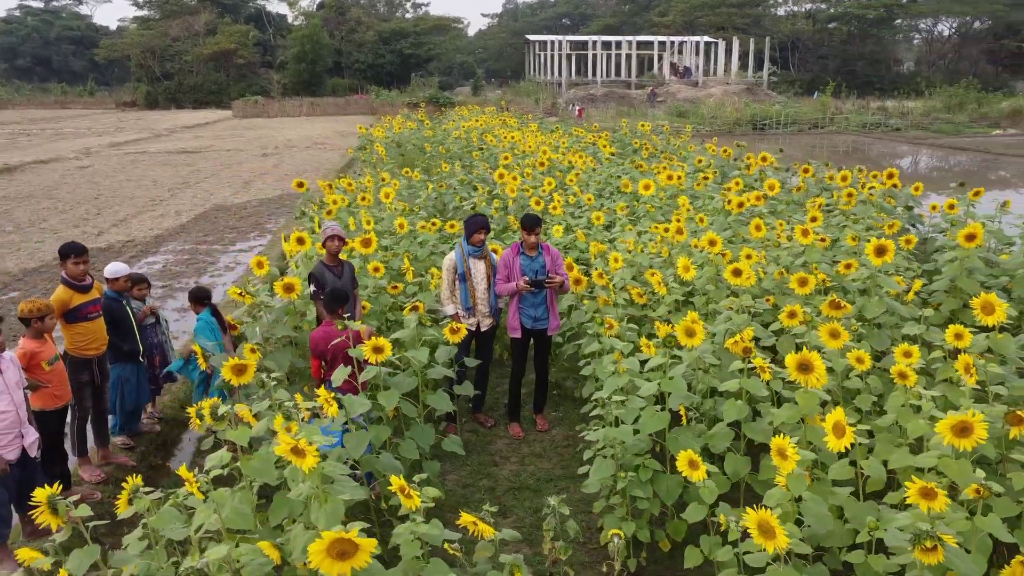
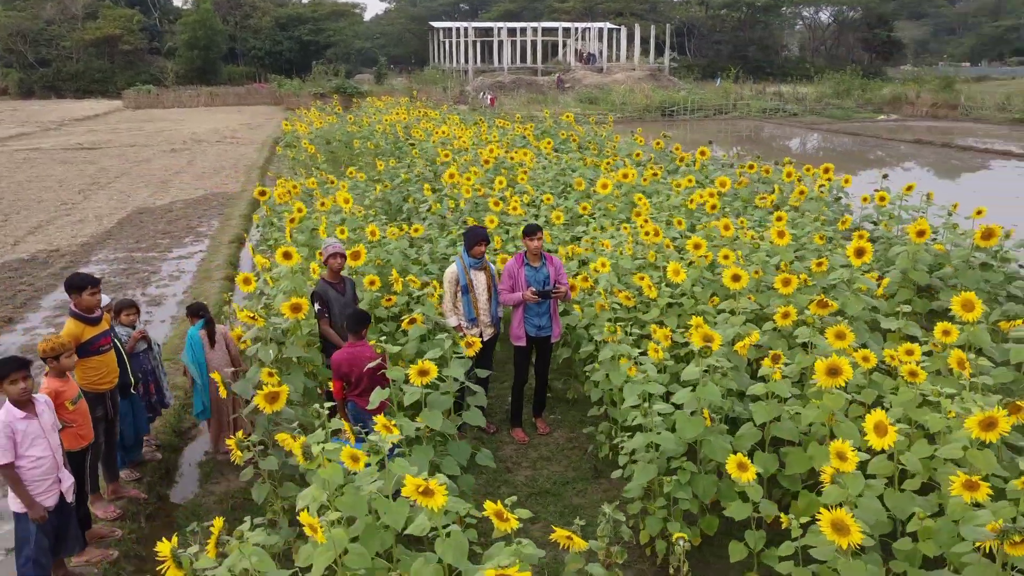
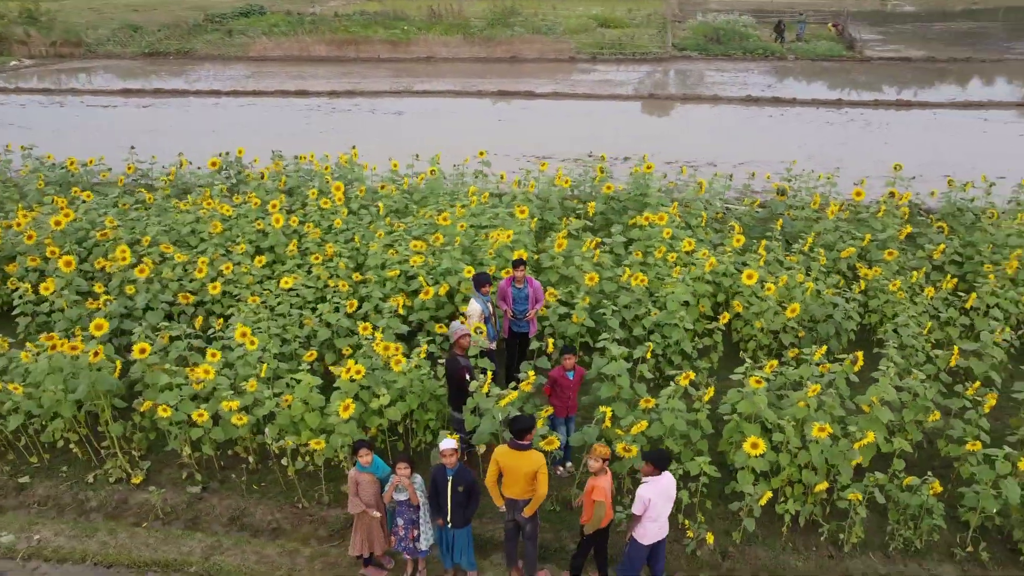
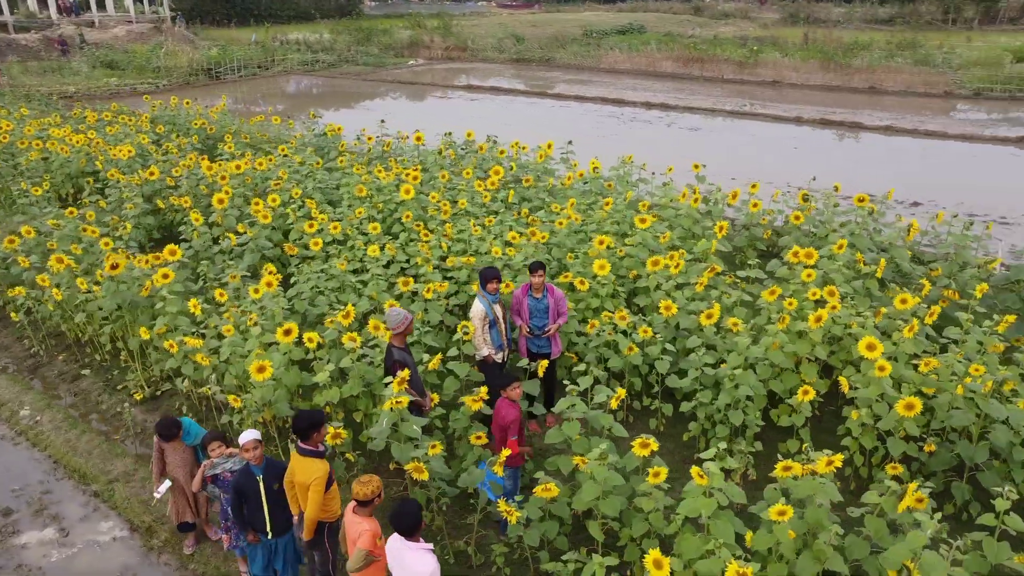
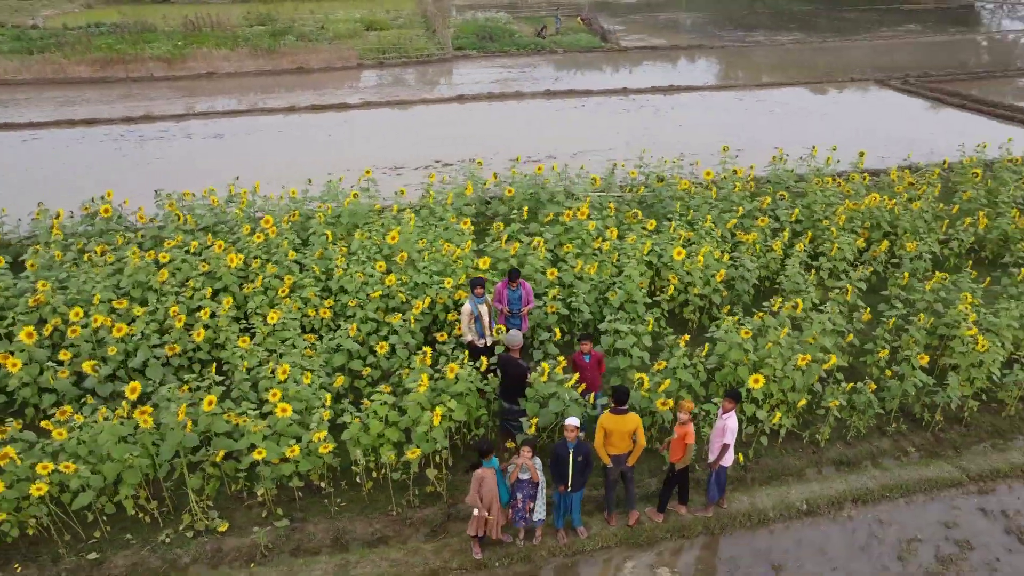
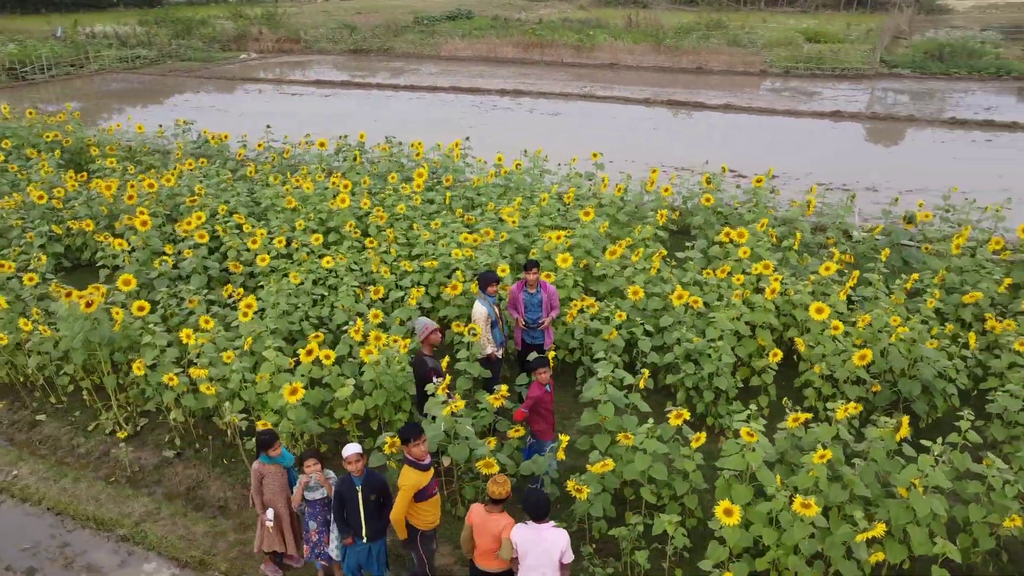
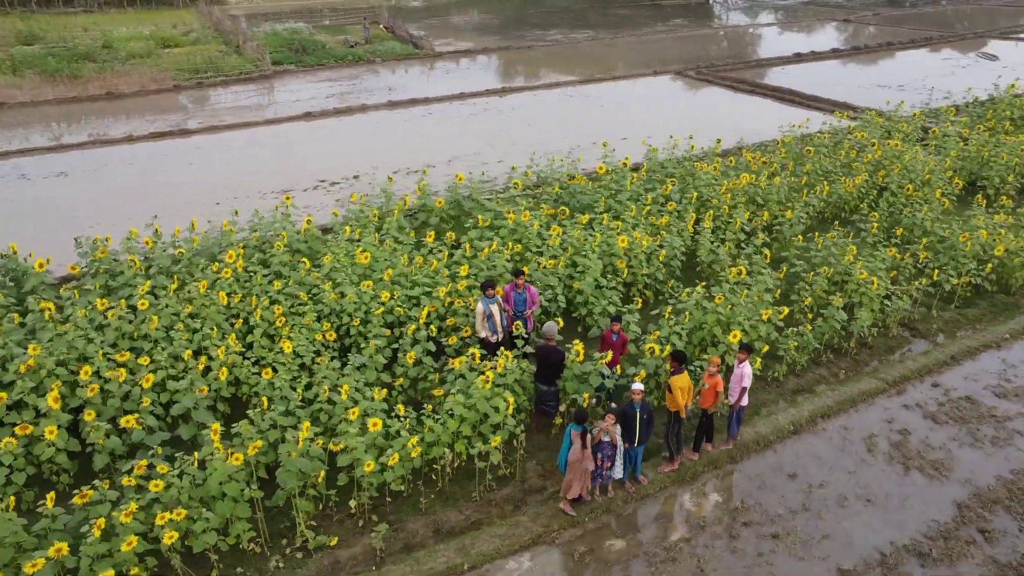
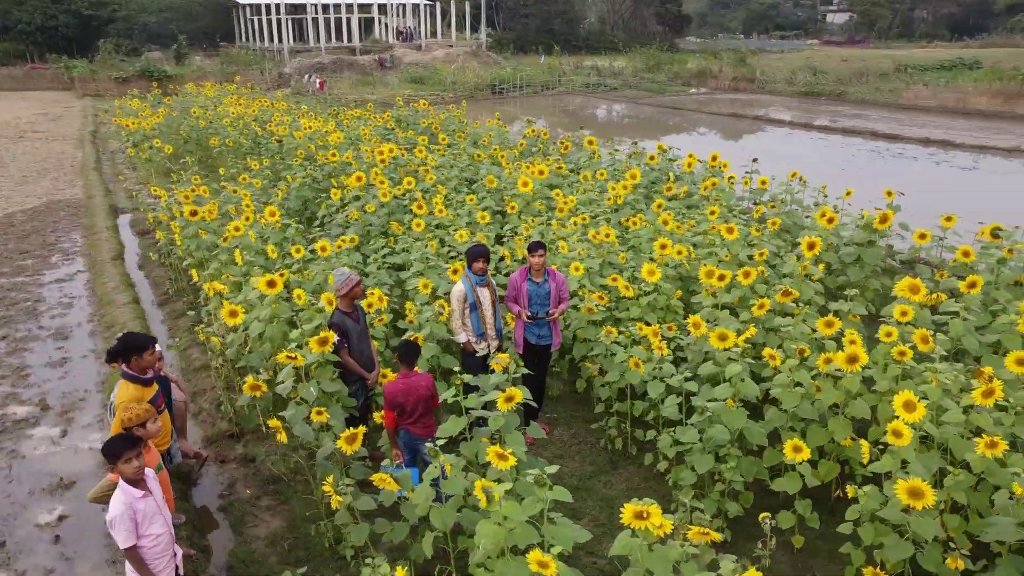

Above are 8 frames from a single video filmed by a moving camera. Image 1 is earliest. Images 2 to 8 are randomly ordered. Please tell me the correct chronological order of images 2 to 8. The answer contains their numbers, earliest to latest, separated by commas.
2, 8, 4, 6, 3, 5, 7
